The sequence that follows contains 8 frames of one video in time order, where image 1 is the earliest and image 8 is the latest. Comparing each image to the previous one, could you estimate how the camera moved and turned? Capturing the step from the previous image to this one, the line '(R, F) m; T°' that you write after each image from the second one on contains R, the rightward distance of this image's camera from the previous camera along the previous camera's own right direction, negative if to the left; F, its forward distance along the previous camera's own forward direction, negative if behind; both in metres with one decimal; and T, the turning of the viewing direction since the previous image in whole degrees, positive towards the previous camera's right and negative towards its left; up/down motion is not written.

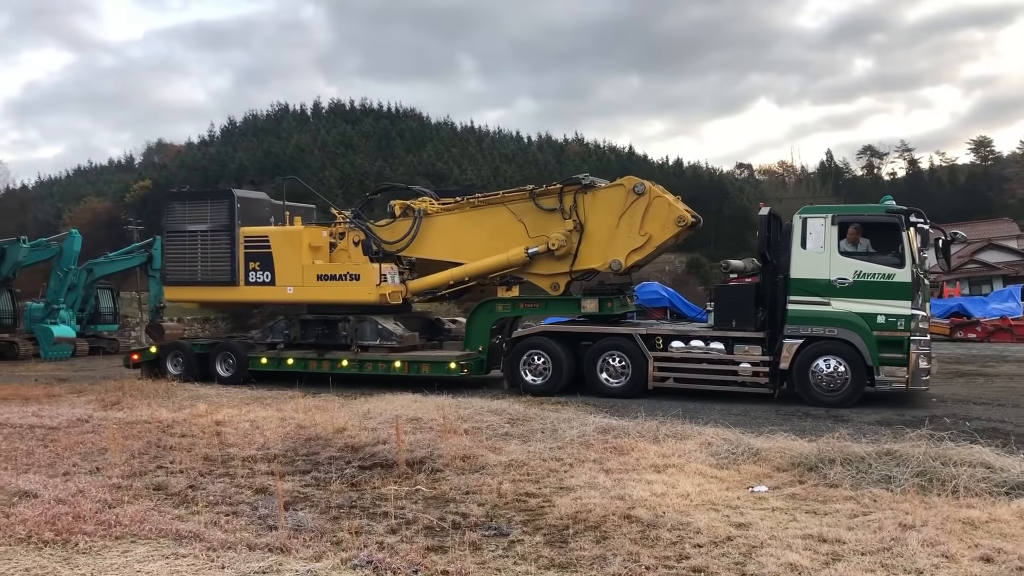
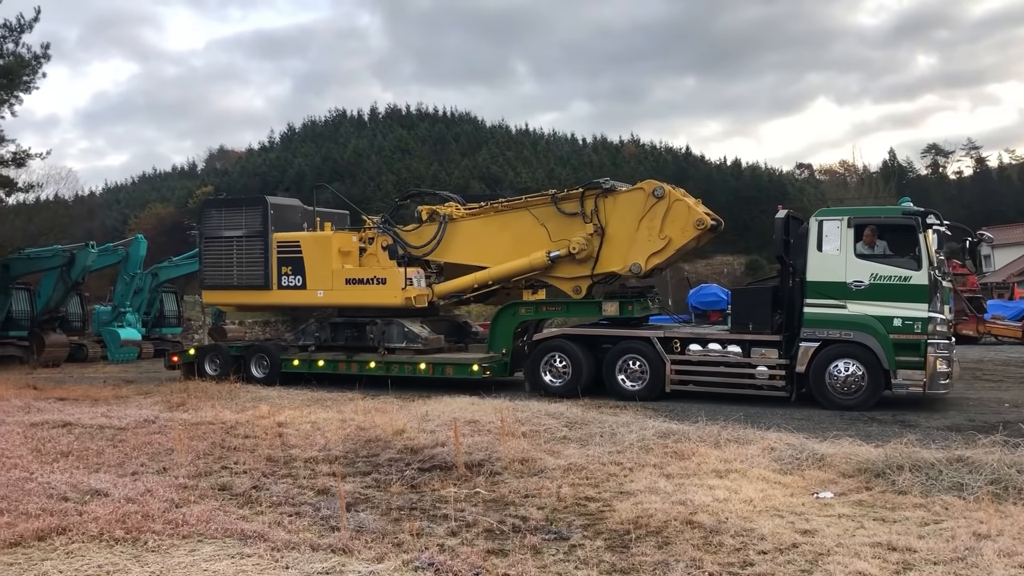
(0.0, 0.0) m; -3°
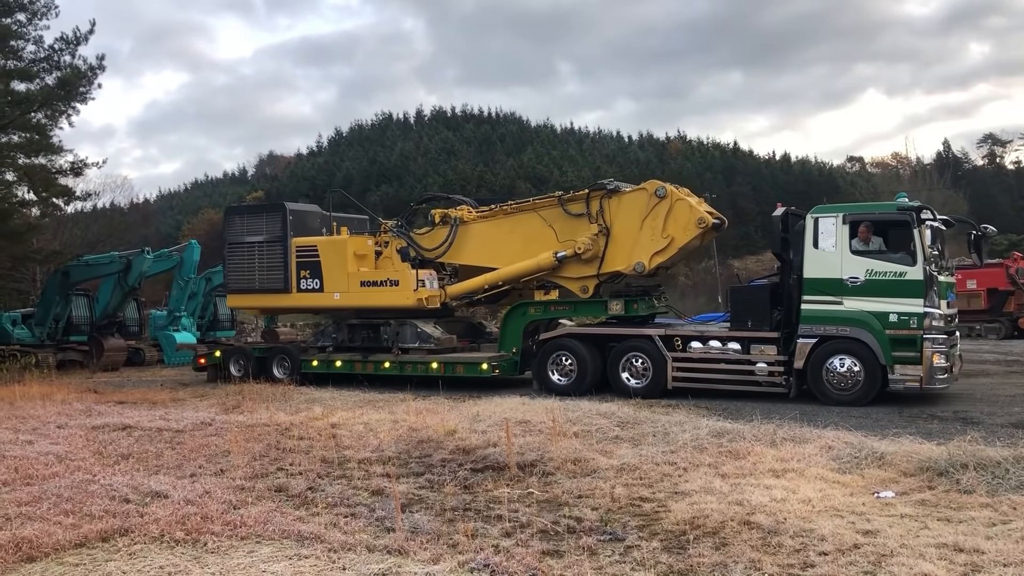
(0.0, 0.0) m; -3°
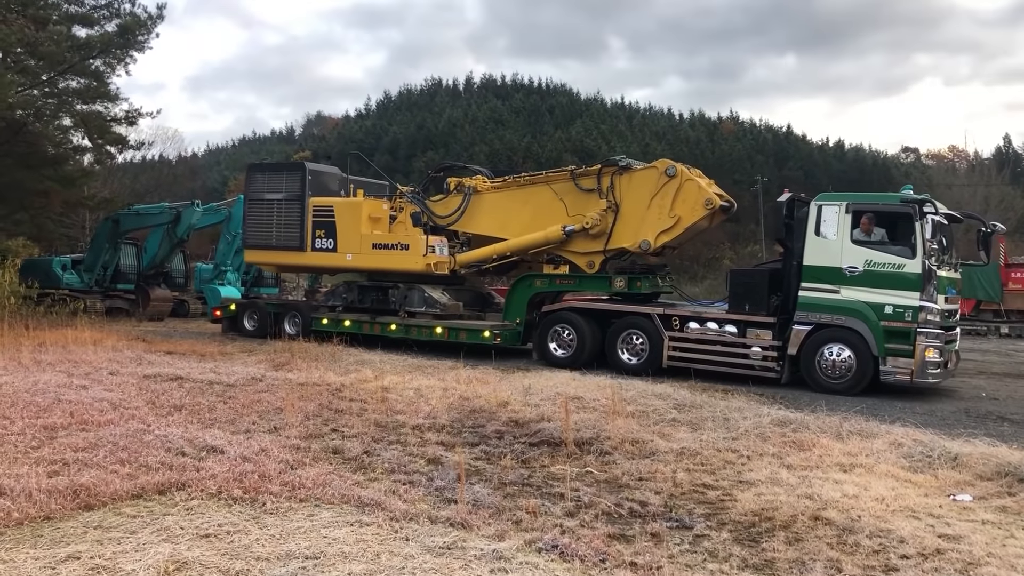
(-0.2, +0.2) m; -2°
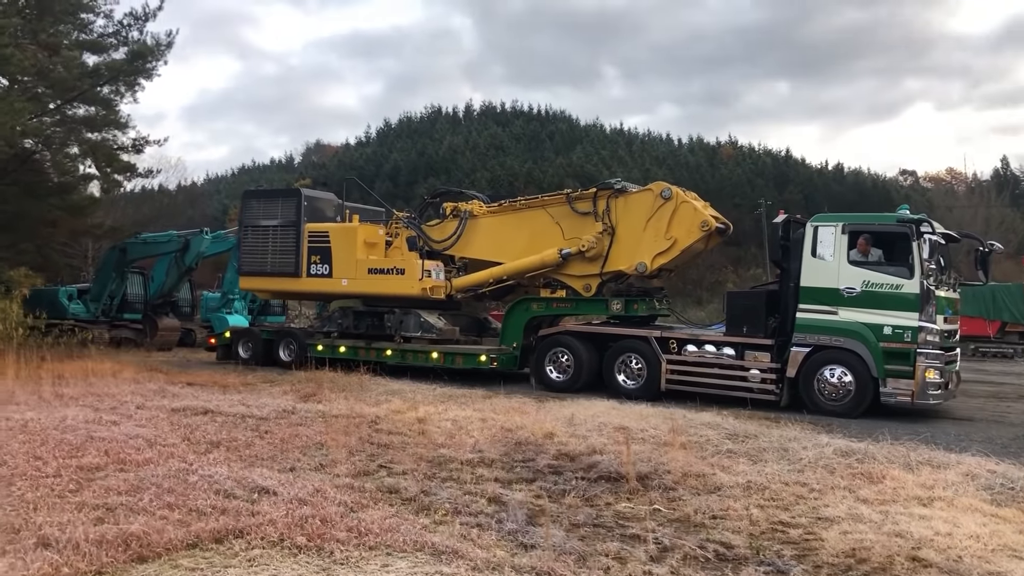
(-0.4, +0.4) m; 0°
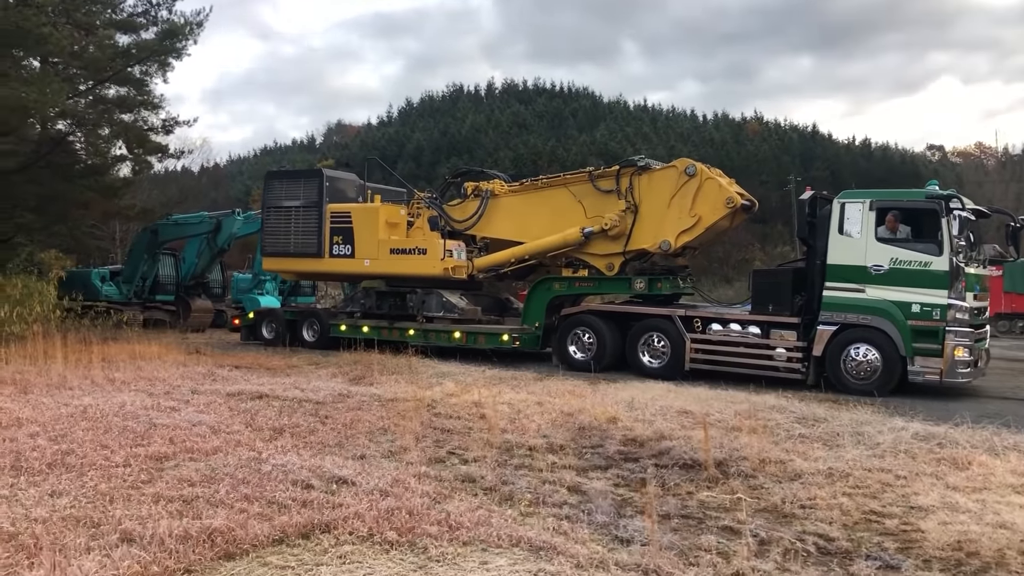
(-0.3, +0.2) m; -1°
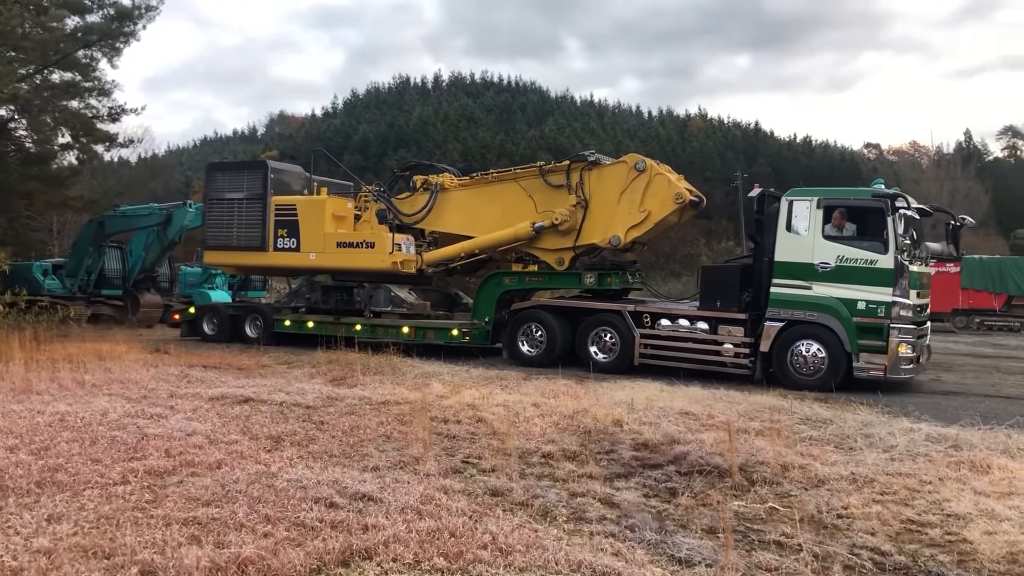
(-0.5, +0.3) m; +3°
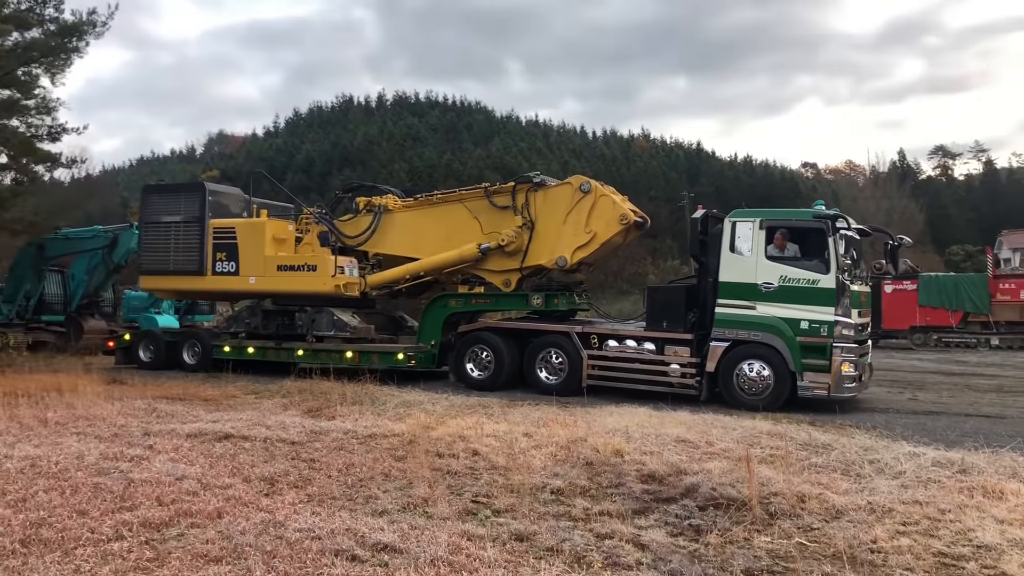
(-0.4, +0.3) m; +4°
